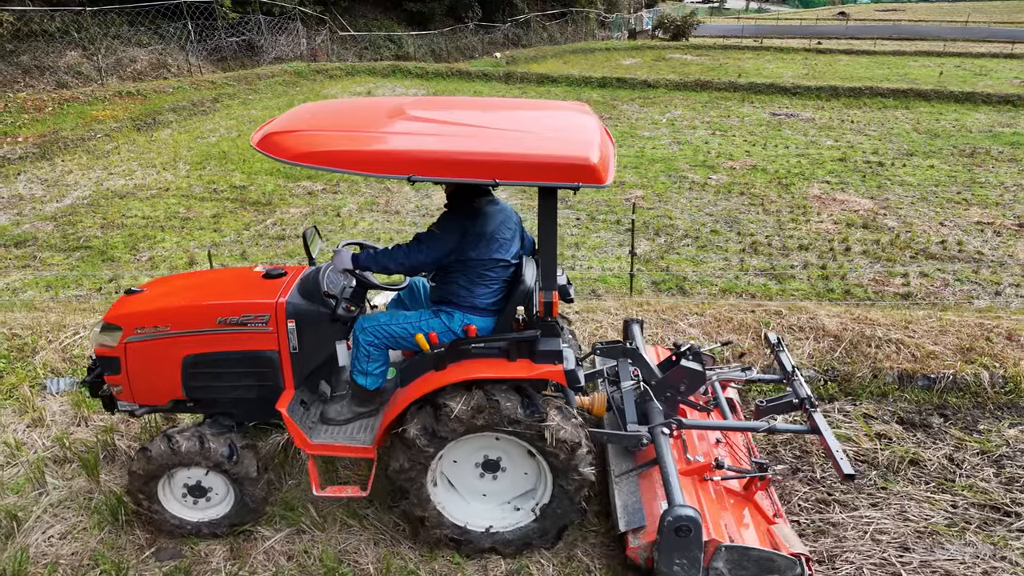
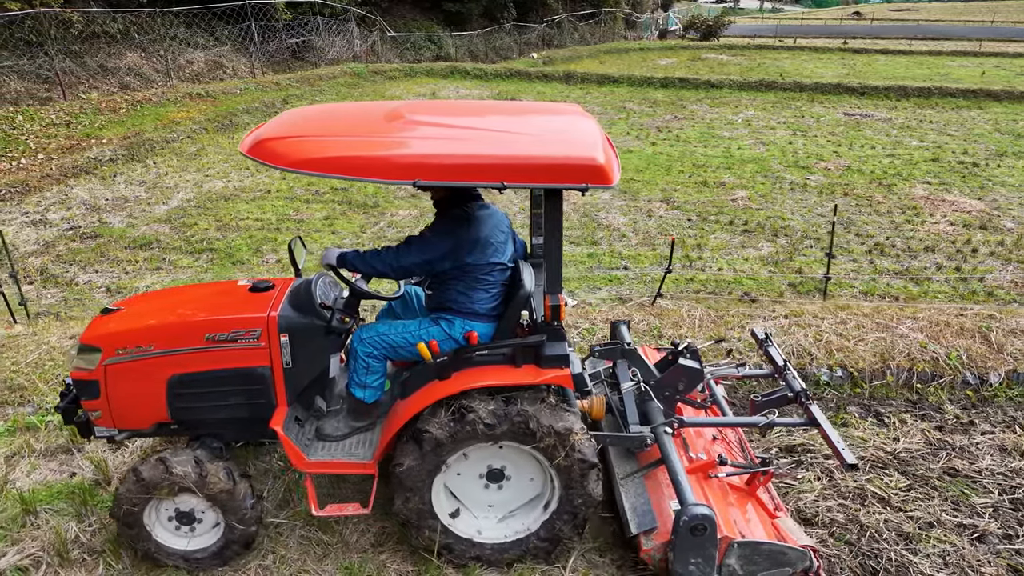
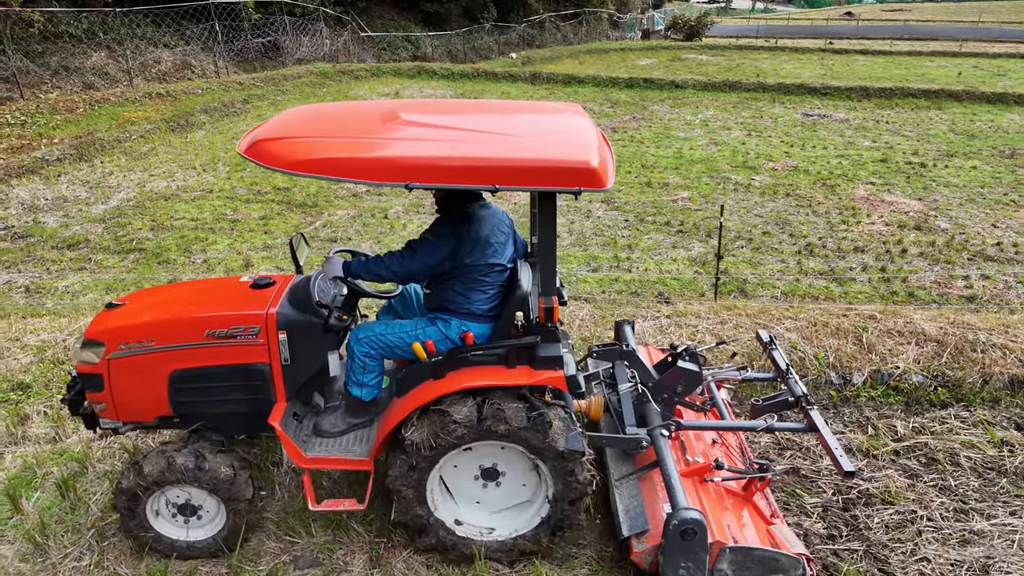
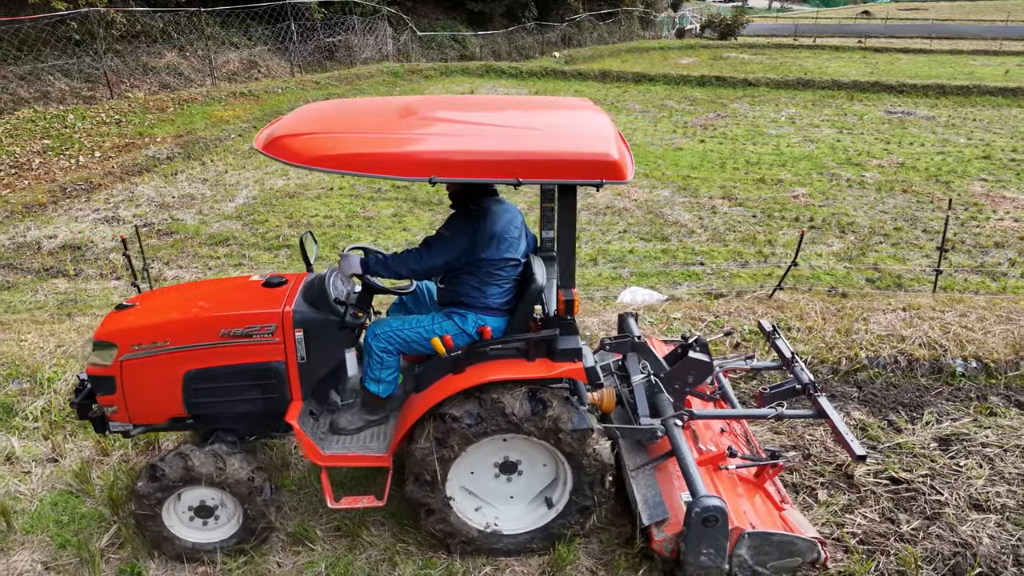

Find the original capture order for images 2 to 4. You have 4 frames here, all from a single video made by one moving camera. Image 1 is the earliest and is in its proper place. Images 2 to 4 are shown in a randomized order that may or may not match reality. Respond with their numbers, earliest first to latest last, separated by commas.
3, 2, 4
